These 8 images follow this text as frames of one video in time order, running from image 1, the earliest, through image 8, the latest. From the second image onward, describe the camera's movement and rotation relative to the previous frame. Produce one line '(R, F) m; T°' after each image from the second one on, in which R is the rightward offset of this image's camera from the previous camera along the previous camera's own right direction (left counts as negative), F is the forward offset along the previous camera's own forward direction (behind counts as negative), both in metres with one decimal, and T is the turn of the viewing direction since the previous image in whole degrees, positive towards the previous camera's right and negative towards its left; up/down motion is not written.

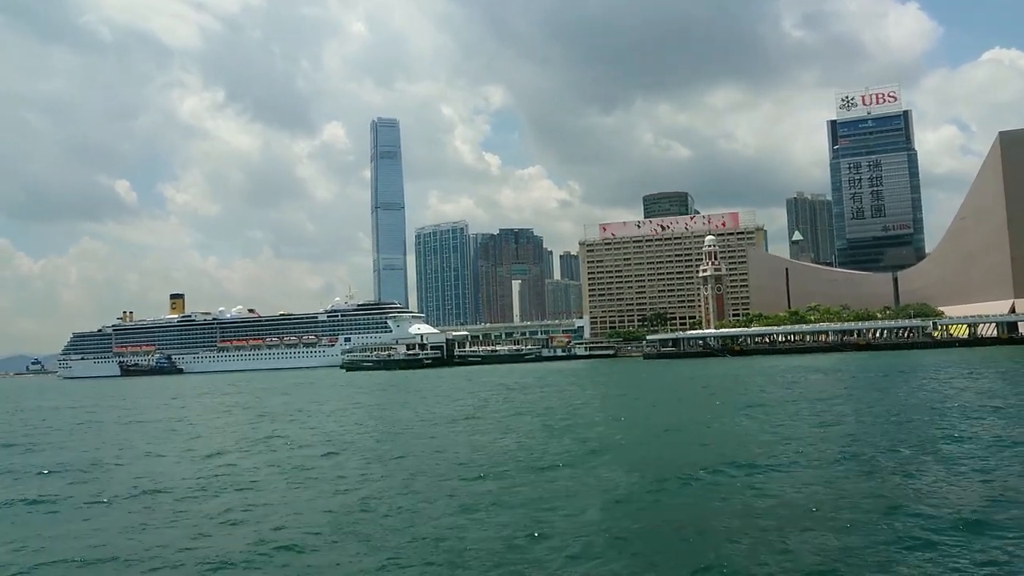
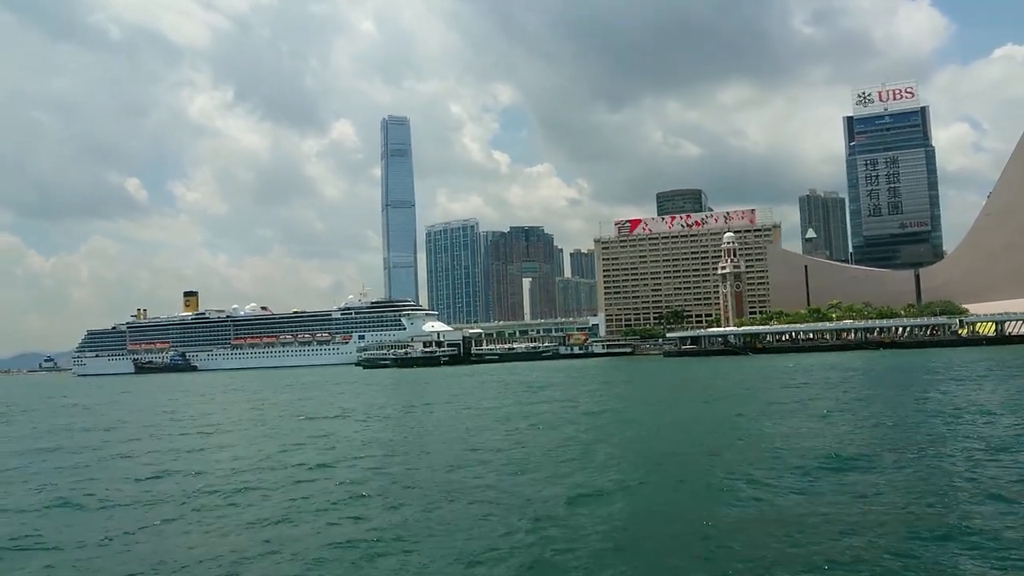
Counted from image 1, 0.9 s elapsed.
(-0.8, +0.4) m; -1°
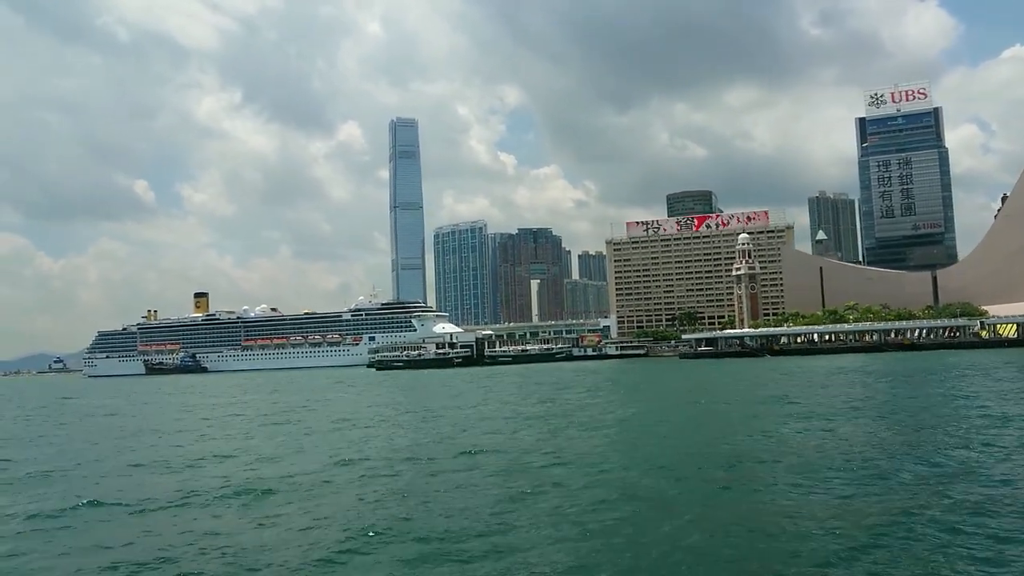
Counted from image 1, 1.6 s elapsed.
(-0.7, +0.3) m; 0°
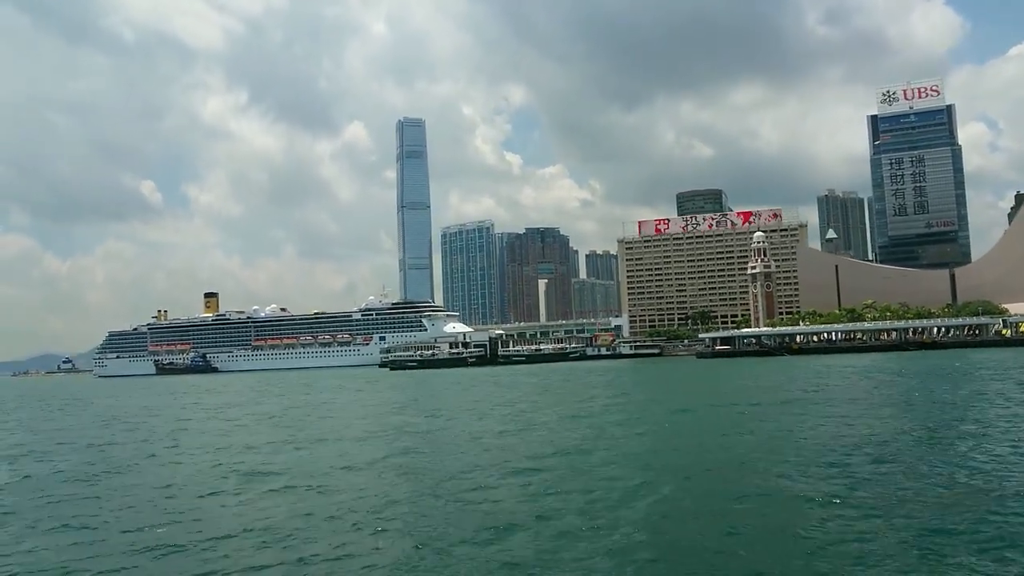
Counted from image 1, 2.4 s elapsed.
(-0.7, +0.4) m; 0°
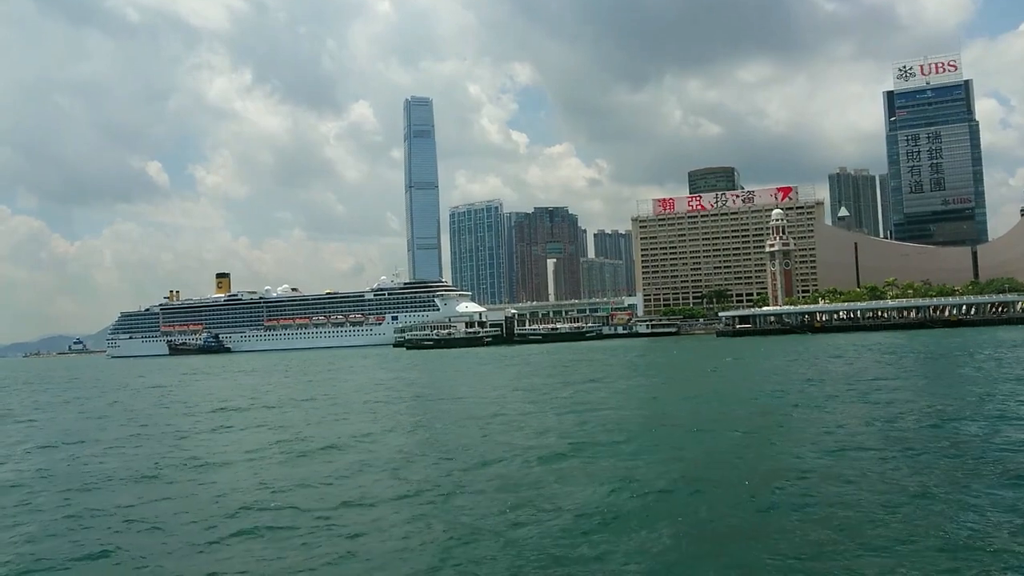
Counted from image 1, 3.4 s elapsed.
(-0.9, +0.4) m; 0°
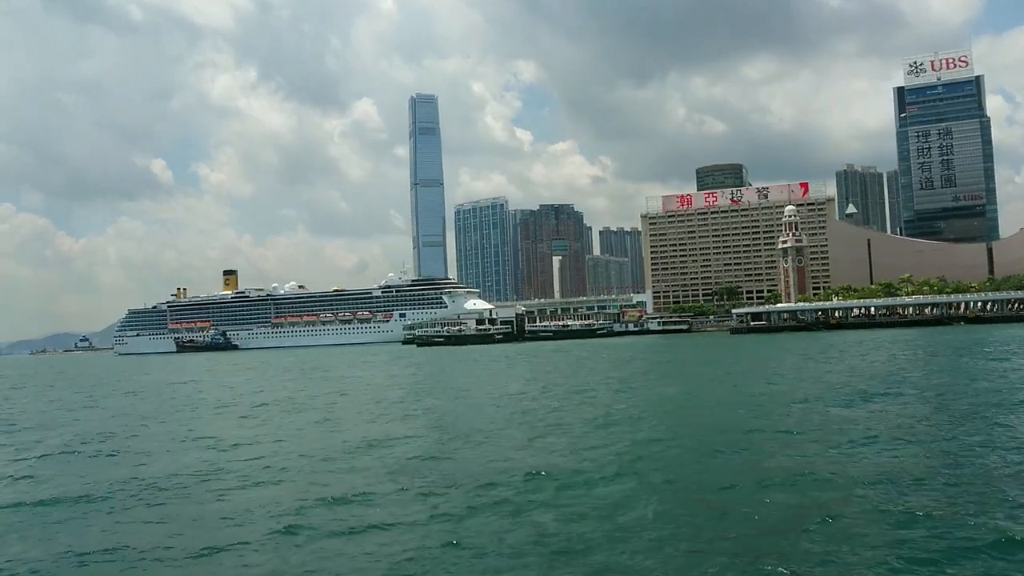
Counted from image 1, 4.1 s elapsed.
(-0.6, +0.4) m; 0°
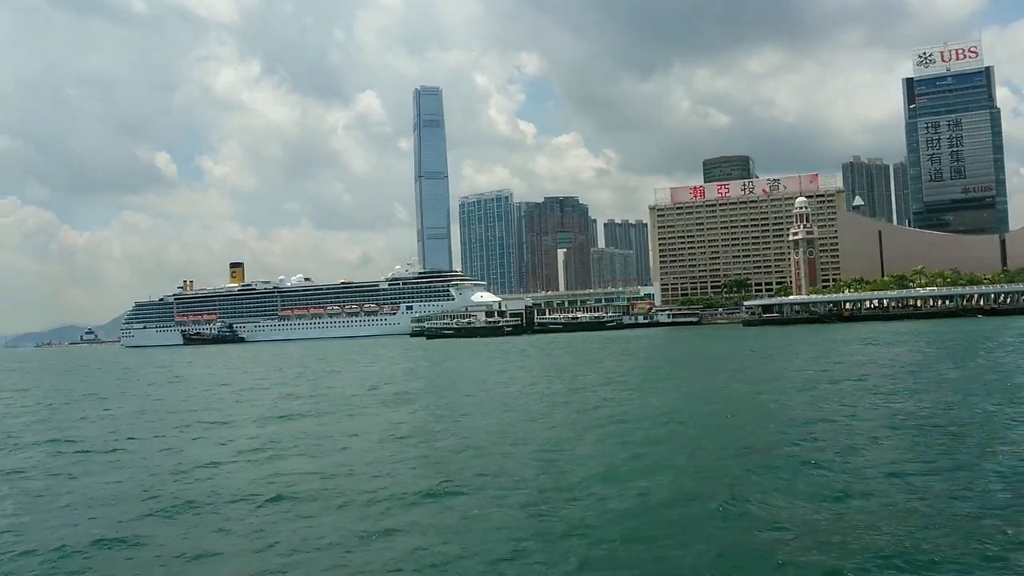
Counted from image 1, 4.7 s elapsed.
(-0.6, +0.2) m; 0°
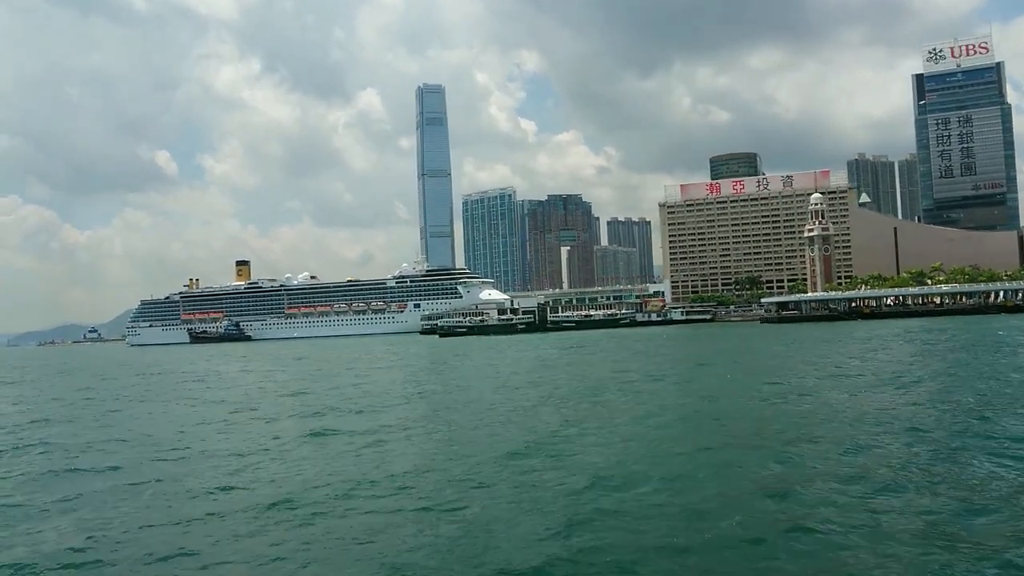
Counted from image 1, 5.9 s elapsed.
(-1.1, +0.5) m; 0°
